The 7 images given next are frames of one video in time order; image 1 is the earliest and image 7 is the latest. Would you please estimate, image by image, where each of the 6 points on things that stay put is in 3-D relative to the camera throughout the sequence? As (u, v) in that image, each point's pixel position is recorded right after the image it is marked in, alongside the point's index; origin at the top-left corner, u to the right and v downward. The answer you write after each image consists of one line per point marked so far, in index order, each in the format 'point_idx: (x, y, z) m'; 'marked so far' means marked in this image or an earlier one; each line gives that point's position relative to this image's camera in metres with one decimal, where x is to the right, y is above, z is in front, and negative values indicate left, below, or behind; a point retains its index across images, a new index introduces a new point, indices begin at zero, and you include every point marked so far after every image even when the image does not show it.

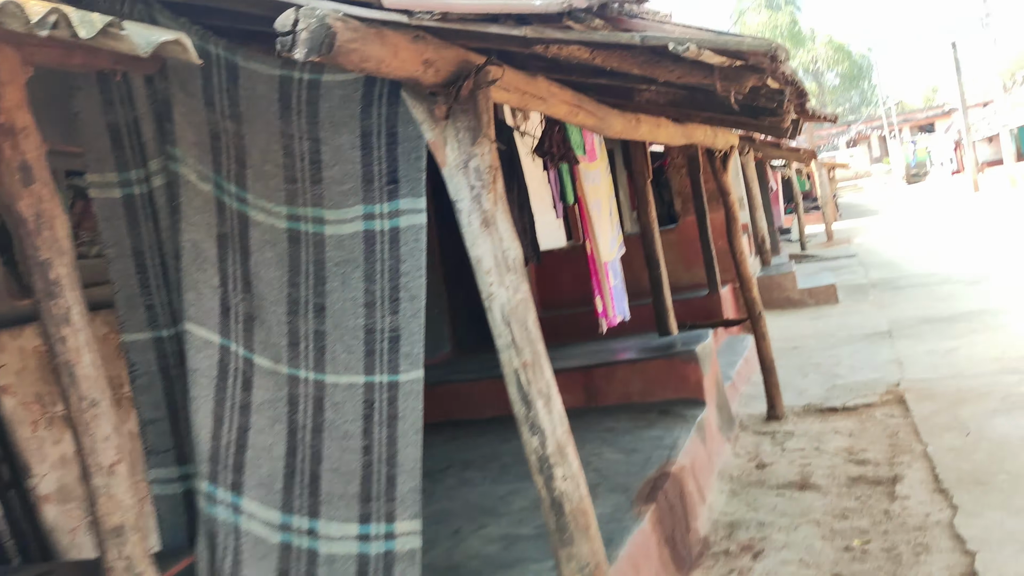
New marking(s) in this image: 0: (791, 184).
0: (+6.0, +2.2, +18.0) m
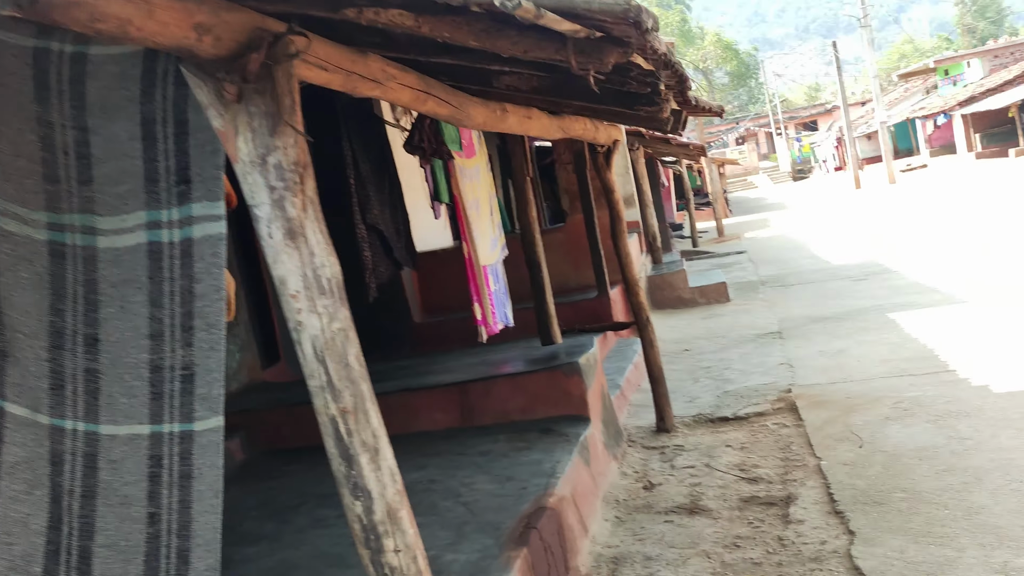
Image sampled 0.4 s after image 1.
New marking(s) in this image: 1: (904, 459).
0: (+3.7, +2.3, +18.1) m
1: (+1.8, -0.8, +3.9) m
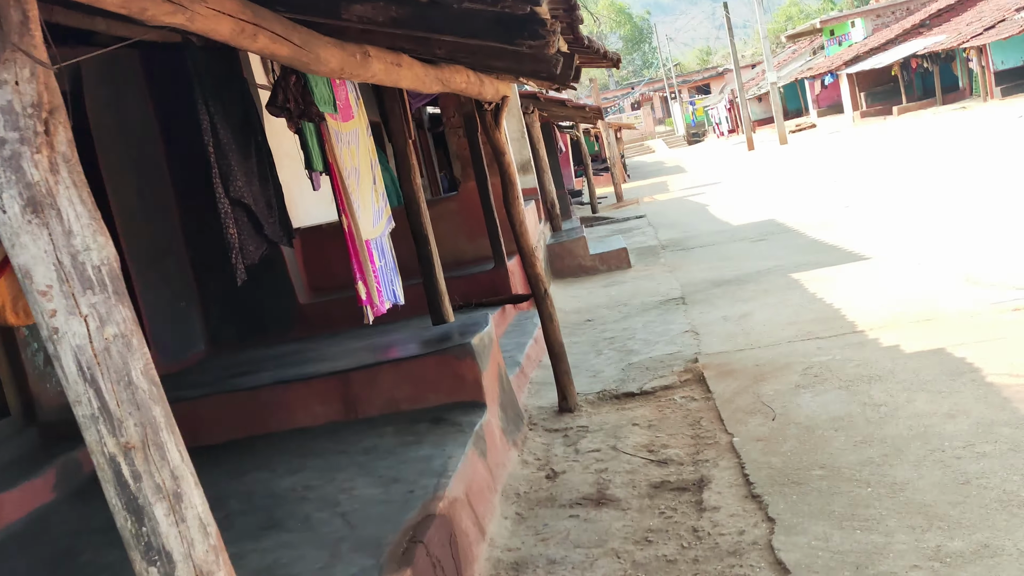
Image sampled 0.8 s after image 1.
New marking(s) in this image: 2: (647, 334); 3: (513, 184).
0: (+1.5, +3.0, +17.9) m
1: (+1.3, -0.6, +3.6) m
2: (+1.0, -0.3, +6.2) m
3: (0.0, +0.5, +4.5) m
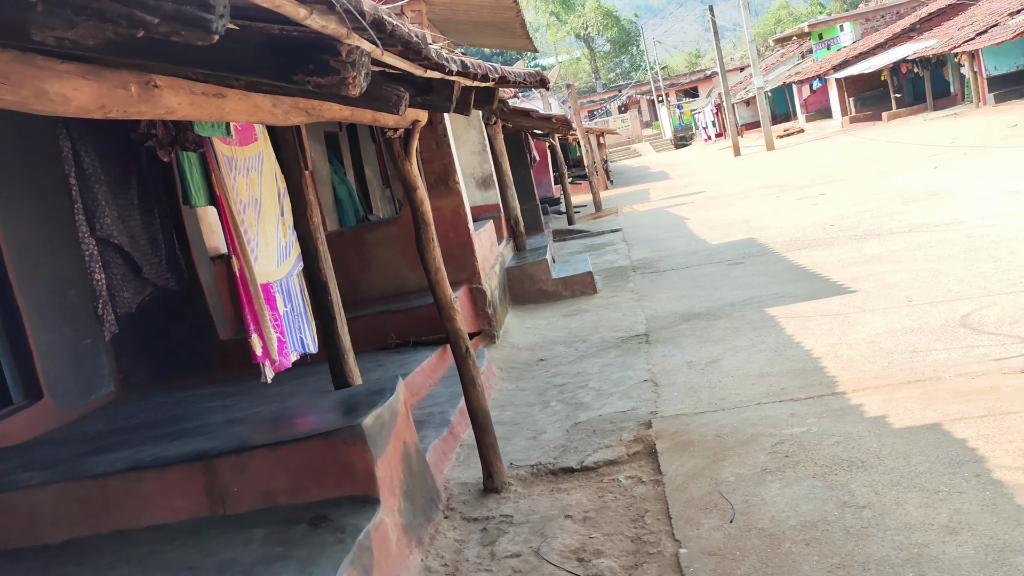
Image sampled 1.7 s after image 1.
0: (+0.9, +2.7, +17.2) m
1: (+0.9, -0.9, +2.9) m
2: (+0.6, -0.6, +5.5) m
3: (-0.4, +0.3, +3.8) m
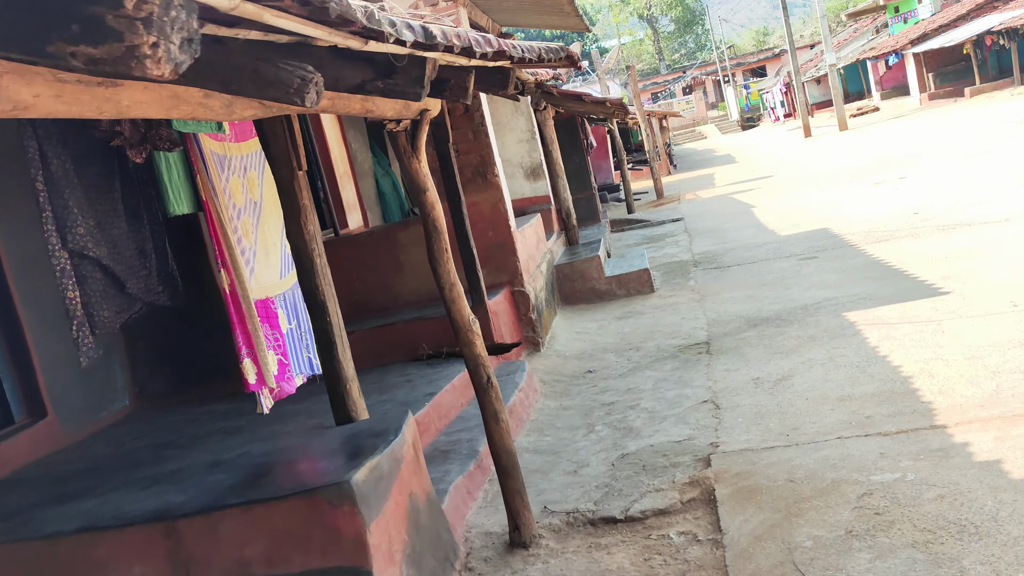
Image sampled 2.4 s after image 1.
0: (+2.0, +2.9, +16.4) m
1: (+1.0, -1.0, +2.3) m
2: (+0.8, -0.6, +4.8) m
3: (-0.3, +0.2, +3.2) m
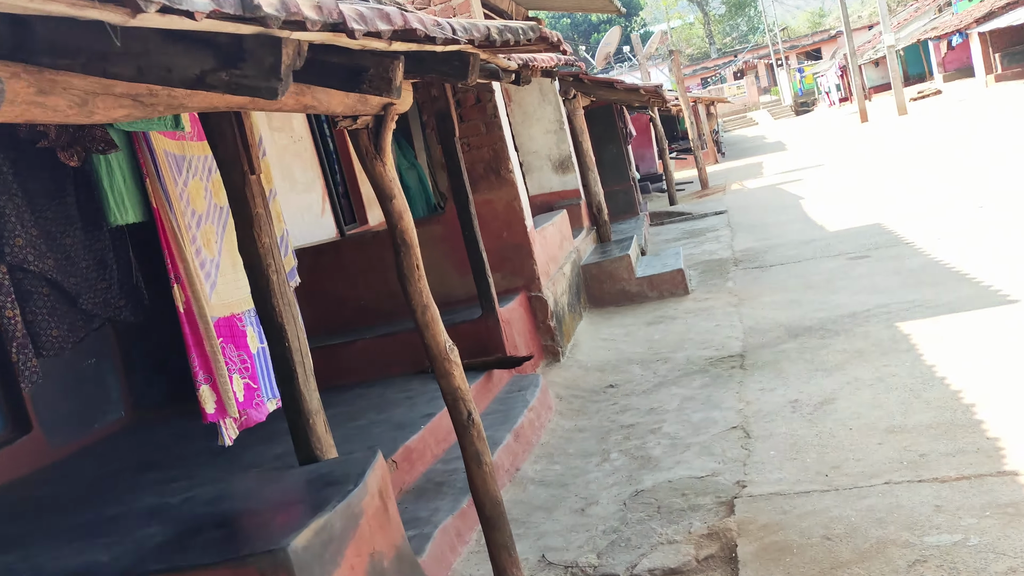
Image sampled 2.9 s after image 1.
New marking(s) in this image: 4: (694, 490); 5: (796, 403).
0: (+2.7, +3.0, +15.8) m
1: (+0.9, -1.1, +1.8) m
2: (+0.9, -0.7, +4.3) m
3: (-0.3, +0.1, +2.7) m
4: (+0.8, -0.8, +3.5) m
5: (+1.5, -0.6, +4.3) m
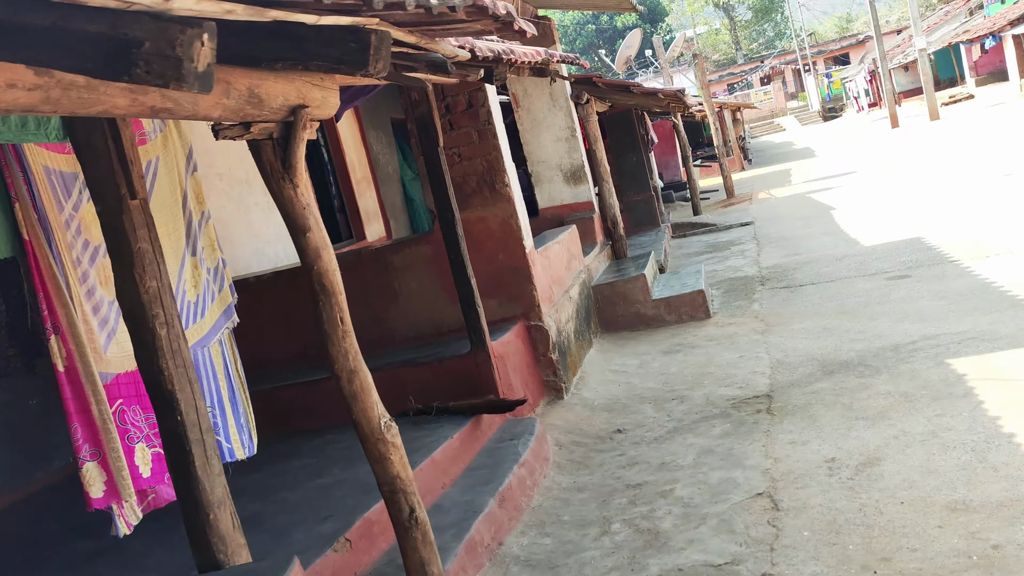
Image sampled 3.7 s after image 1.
0: (+3.0, +2.7, +15.1) m
1: (+0.7, -1.2, +1.1) m
2: (+0.8, -0.9, +3.7) m
3: (-0.4, 0.0, +2.1) m
4: (+0.7, -1.0, +2.9) m
5: (+1.4, -0.7, +3.6) m
